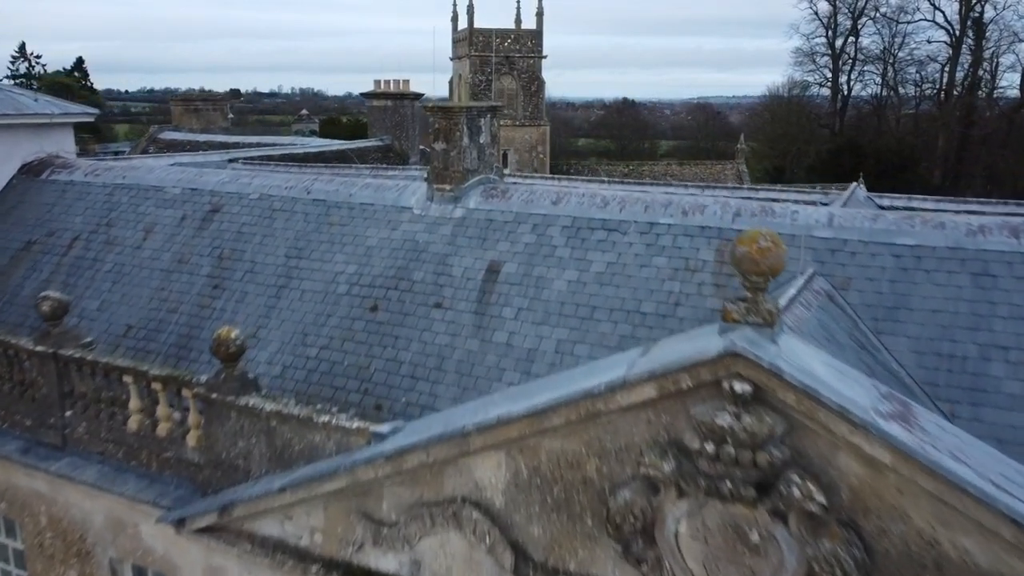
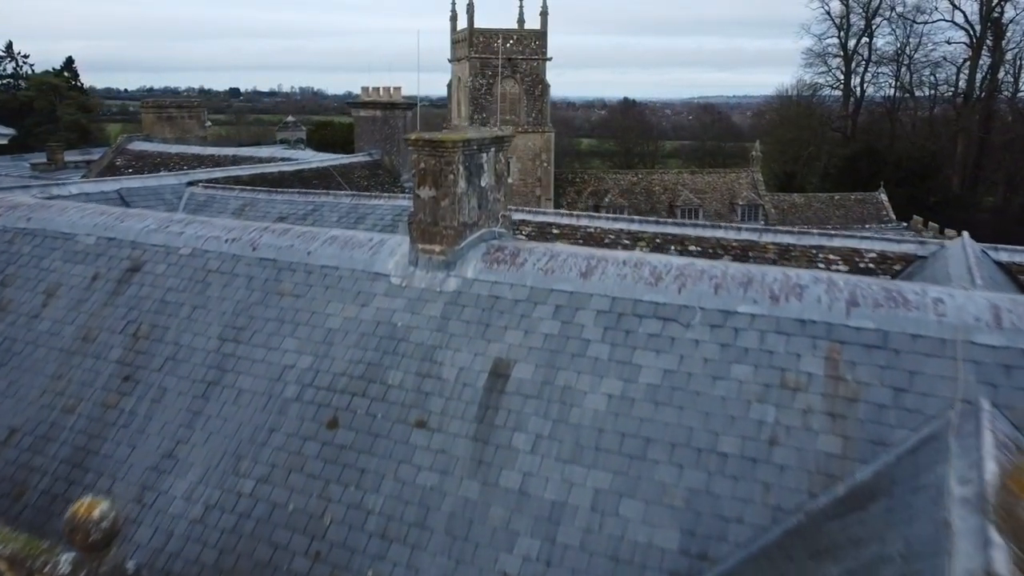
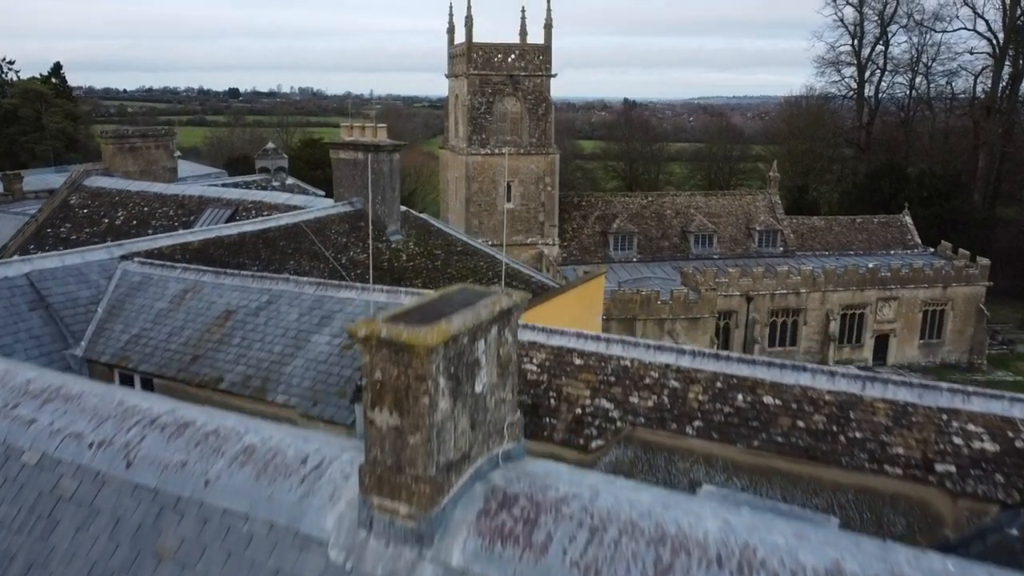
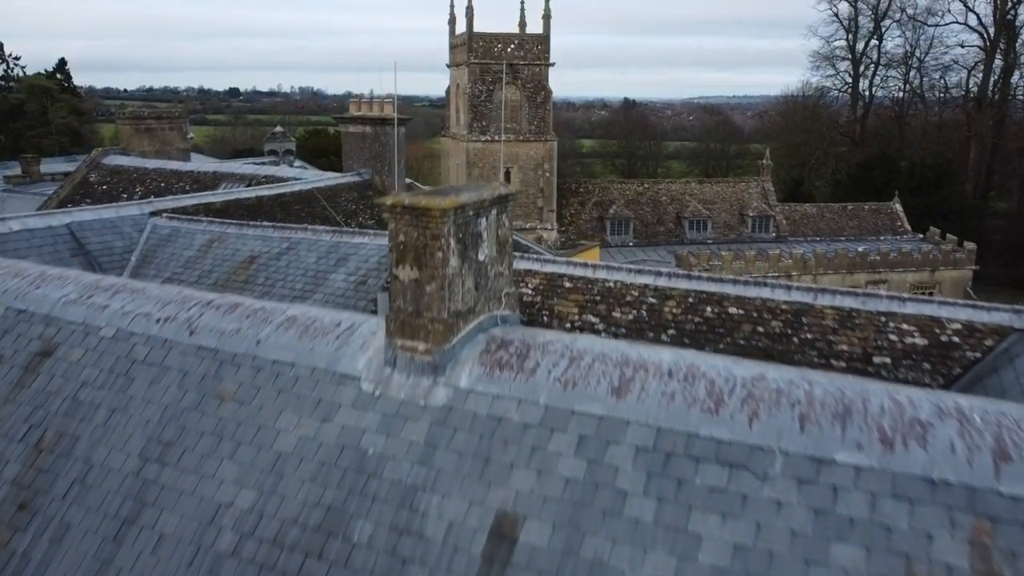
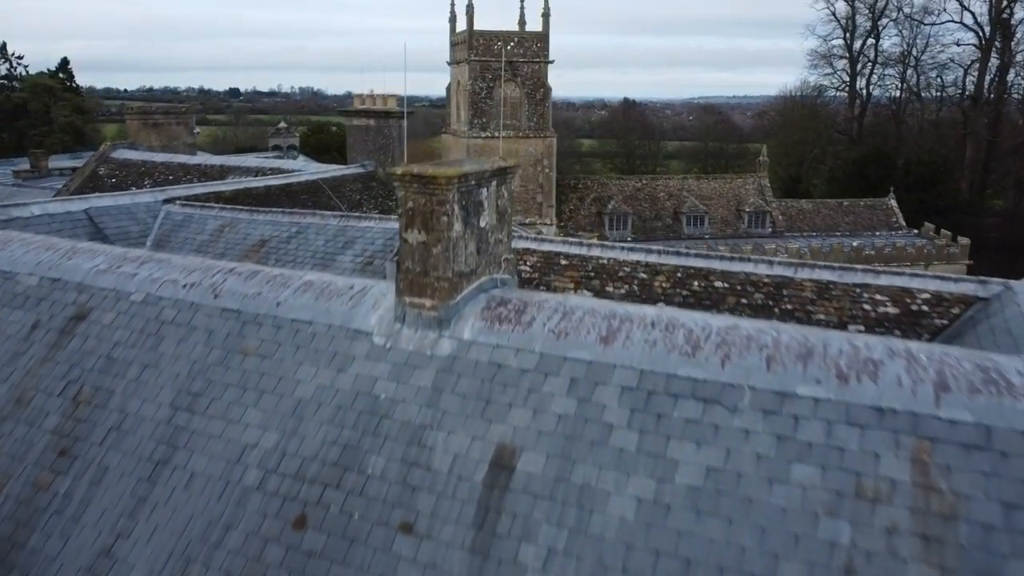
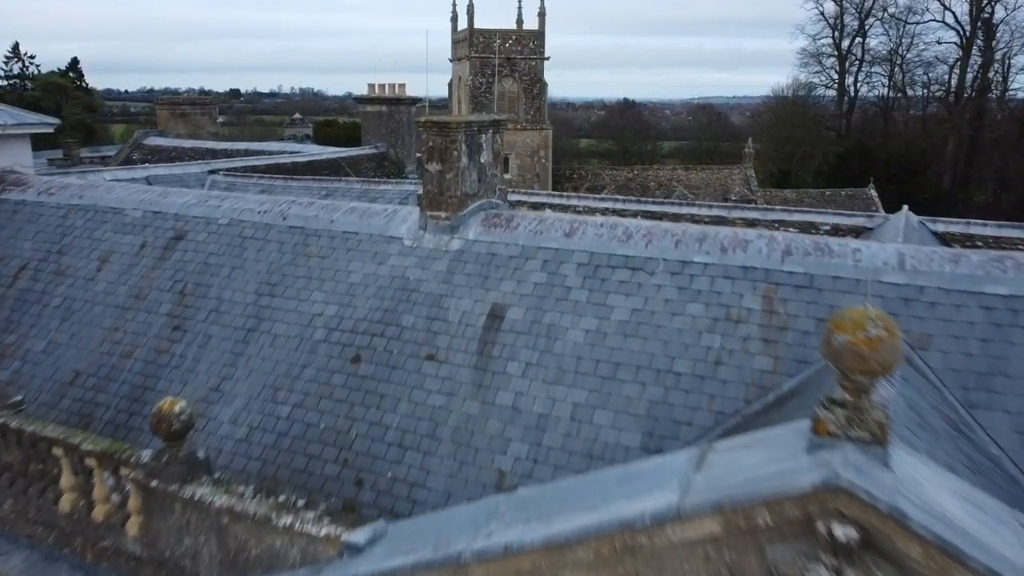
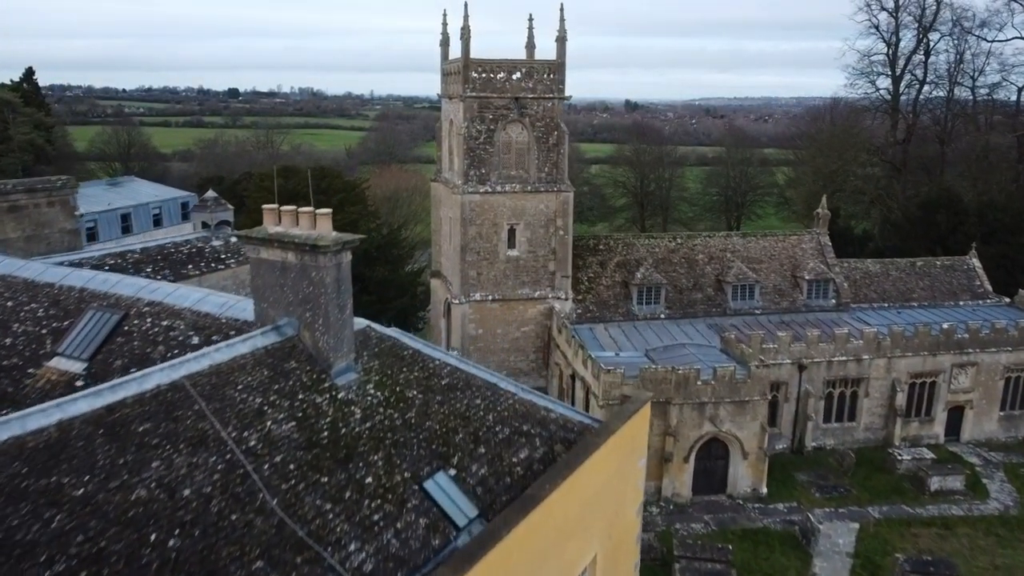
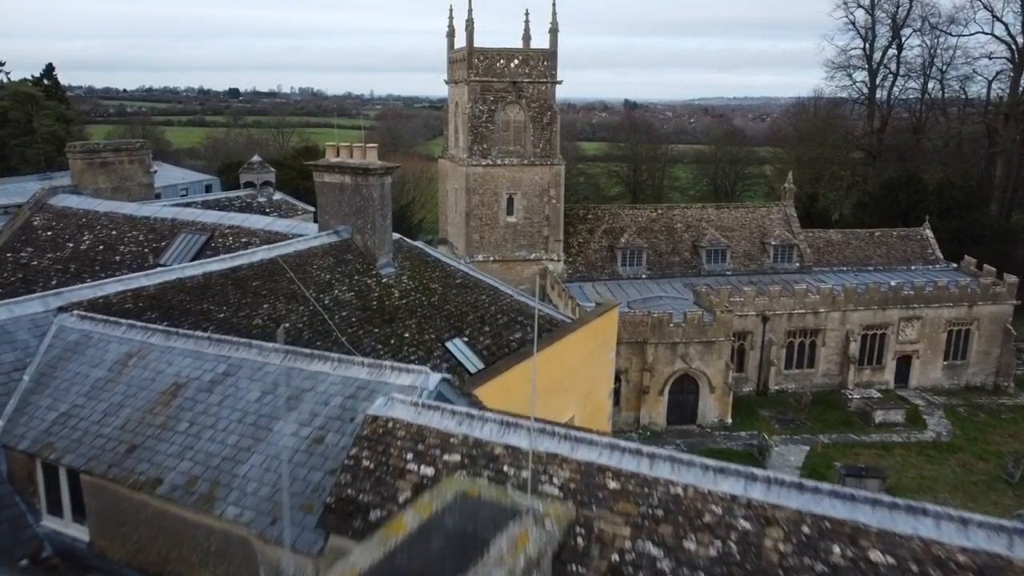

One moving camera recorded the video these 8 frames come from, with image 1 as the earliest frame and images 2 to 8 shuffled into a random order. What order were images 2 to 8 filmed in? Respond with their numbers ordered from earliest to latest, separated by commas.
6, 2, 5, 4, 3, 8, 7
